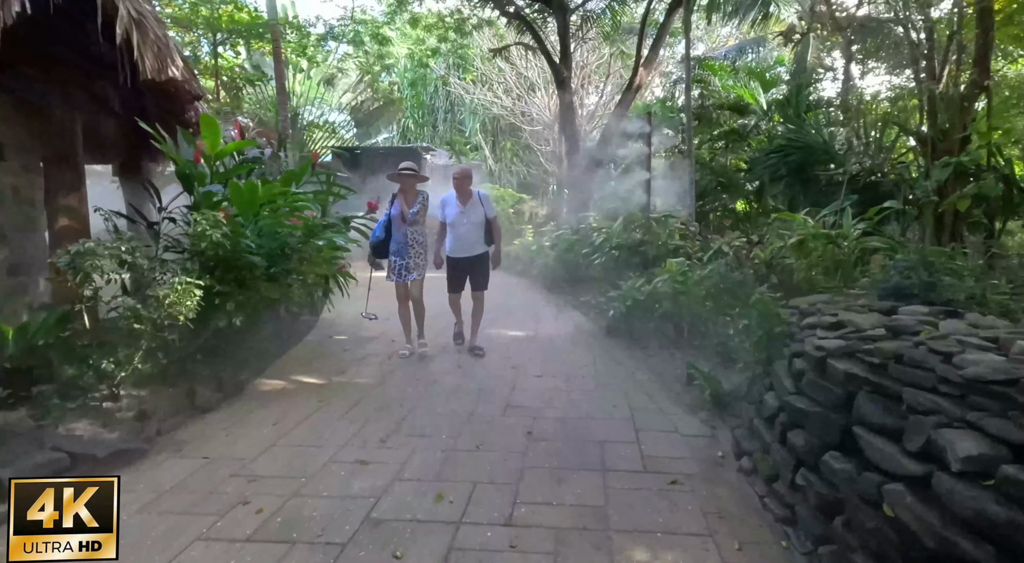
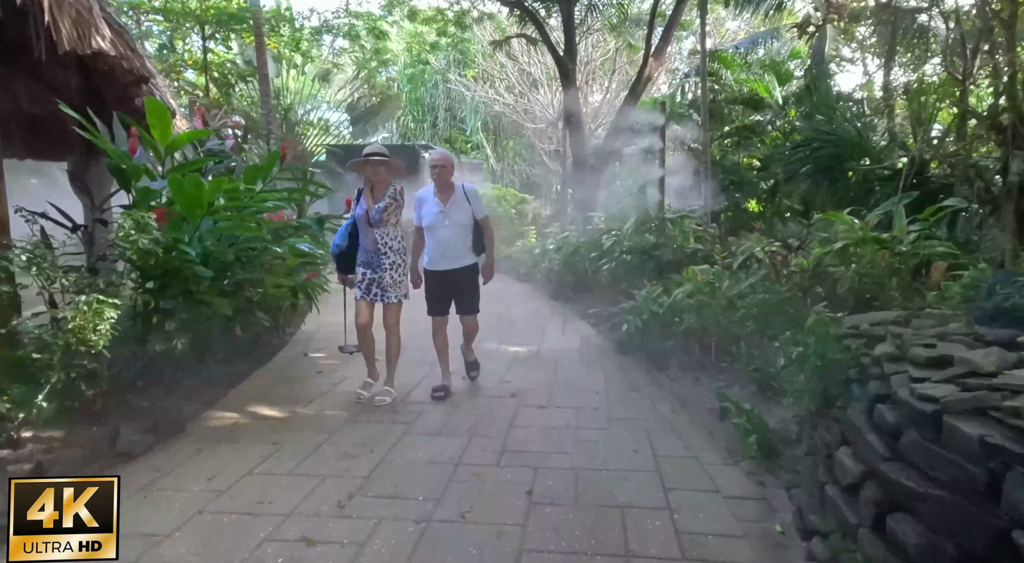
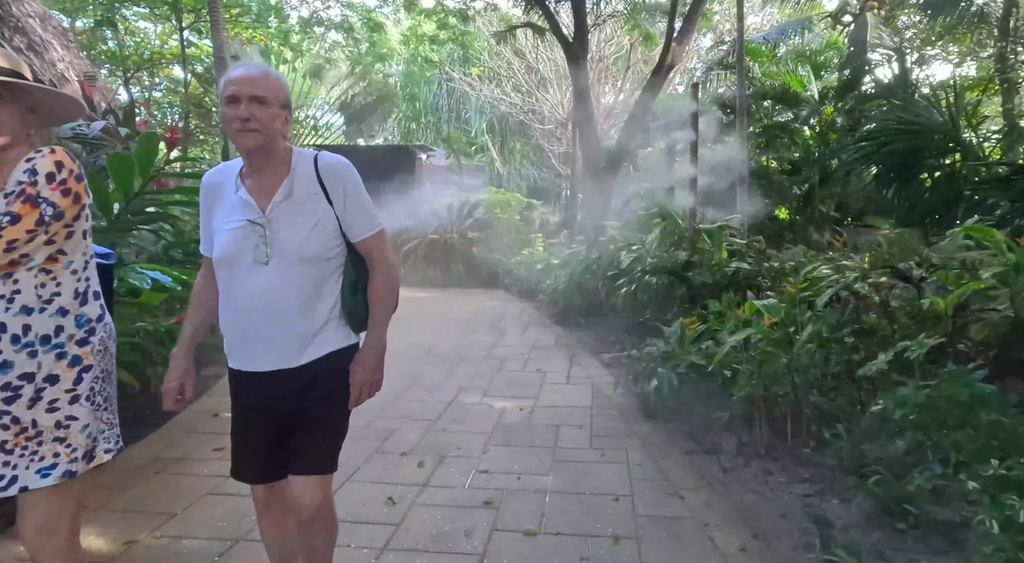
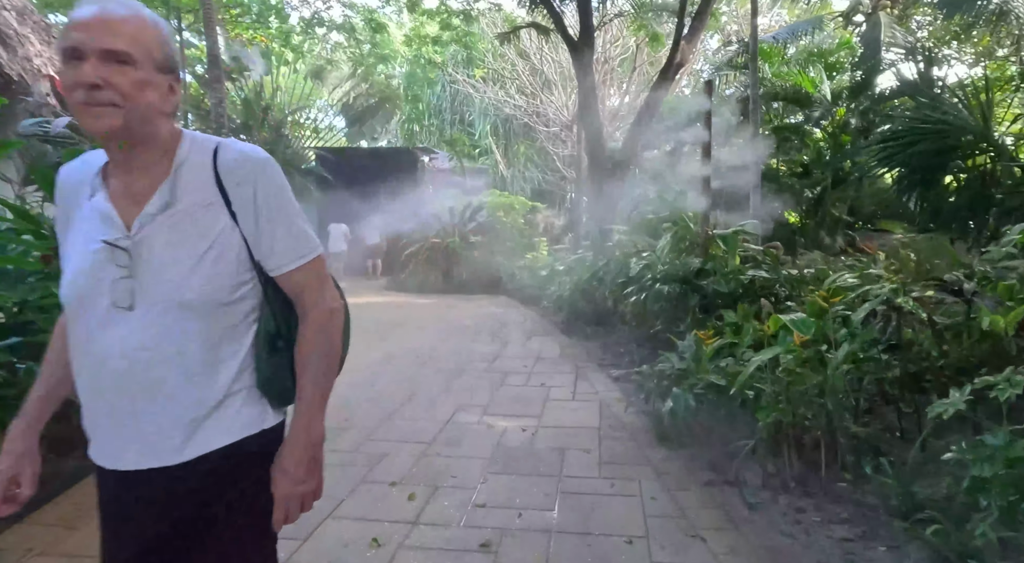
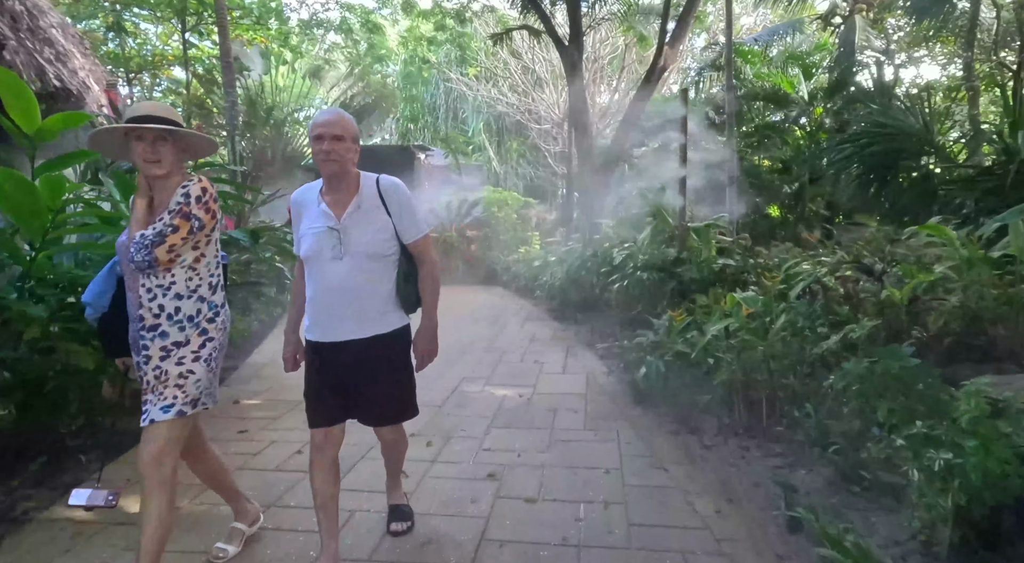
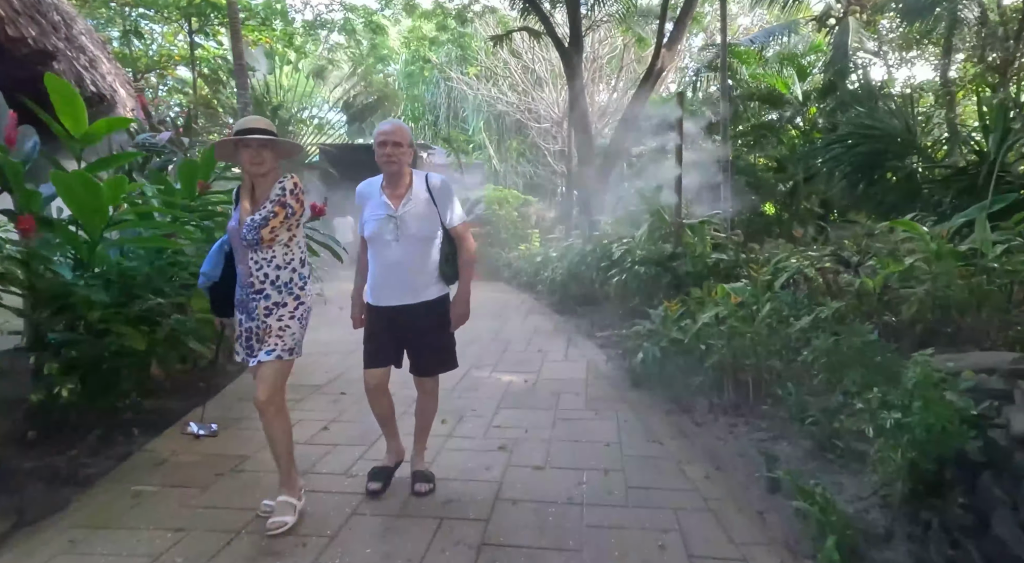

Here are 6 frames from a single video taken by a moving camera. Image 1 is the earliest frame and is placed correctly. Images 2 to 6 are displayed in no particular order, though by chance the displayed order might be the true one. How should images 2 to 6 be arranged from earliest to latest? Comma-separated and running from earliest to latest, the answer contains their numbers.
2, 6, 5, 3, 4
